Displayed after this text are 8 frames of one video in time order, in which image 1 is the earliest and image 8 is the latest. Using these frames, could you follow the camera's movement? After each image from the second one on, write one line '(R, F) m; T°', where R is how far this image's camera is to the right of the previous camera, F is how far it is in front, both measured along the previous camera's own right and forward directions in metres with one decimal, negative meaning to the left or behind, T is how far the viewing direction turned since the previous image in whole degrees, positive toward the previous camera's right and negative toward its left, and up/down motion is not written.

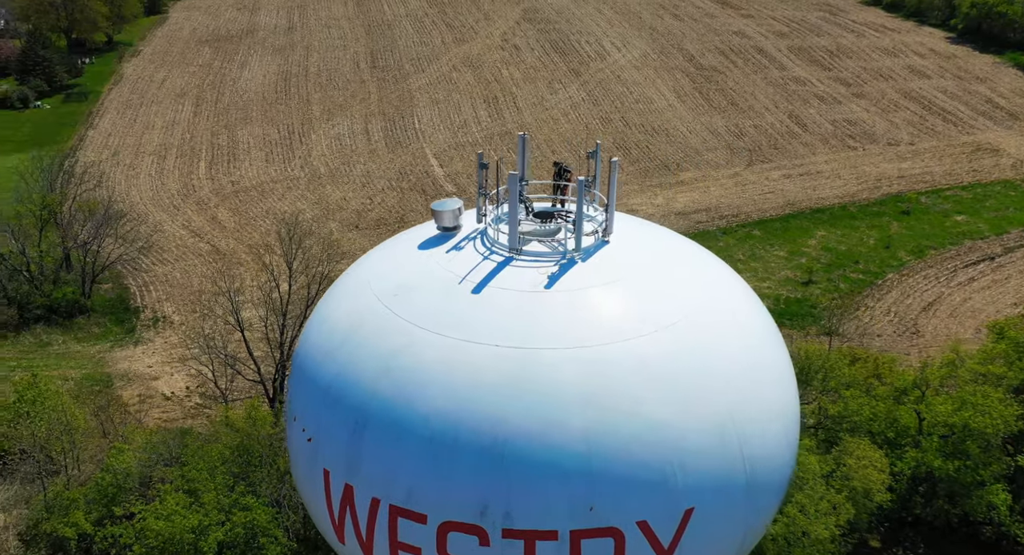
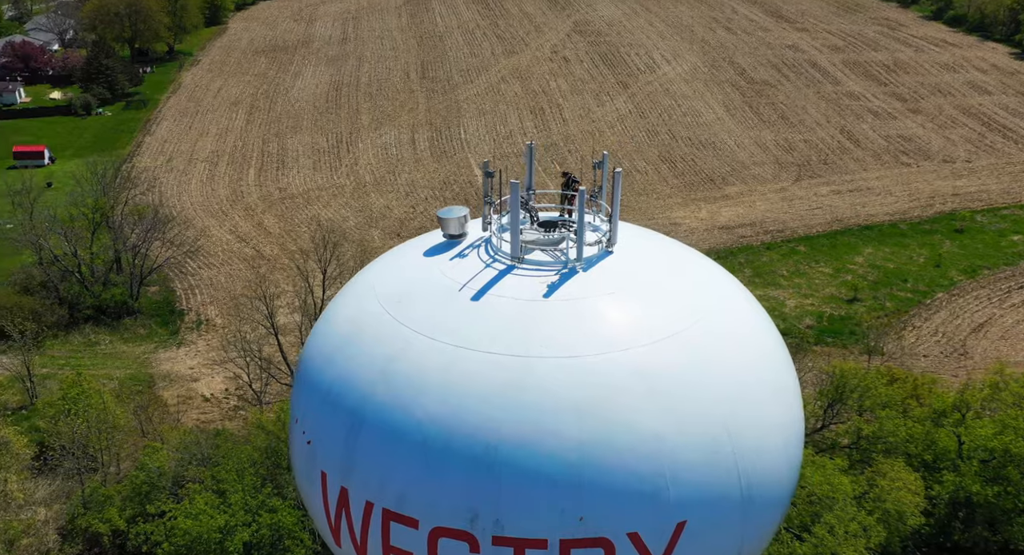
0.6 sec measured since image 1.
(+0.7, -0.1) m; -3°
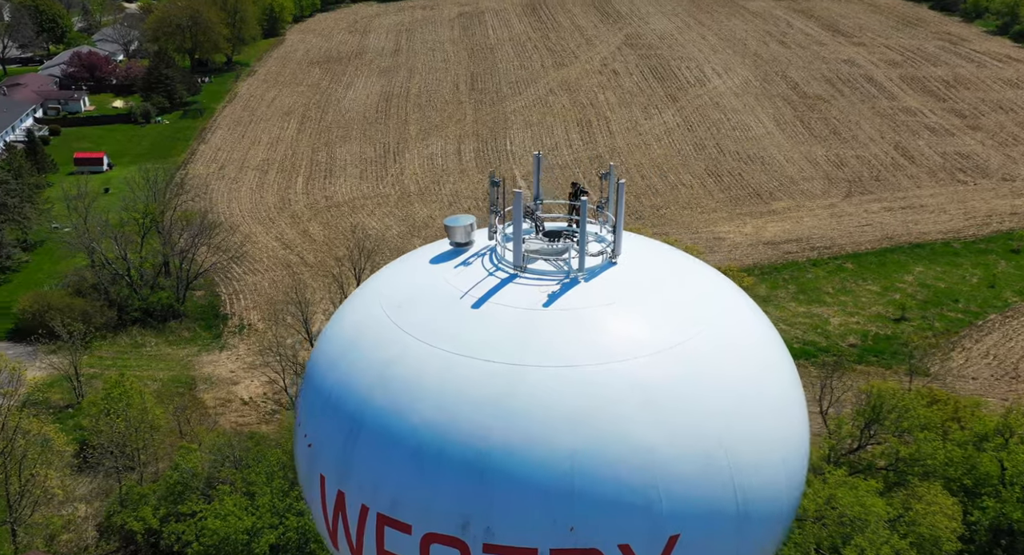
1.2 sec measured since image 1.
(+0.7, 0.0) m; -3°
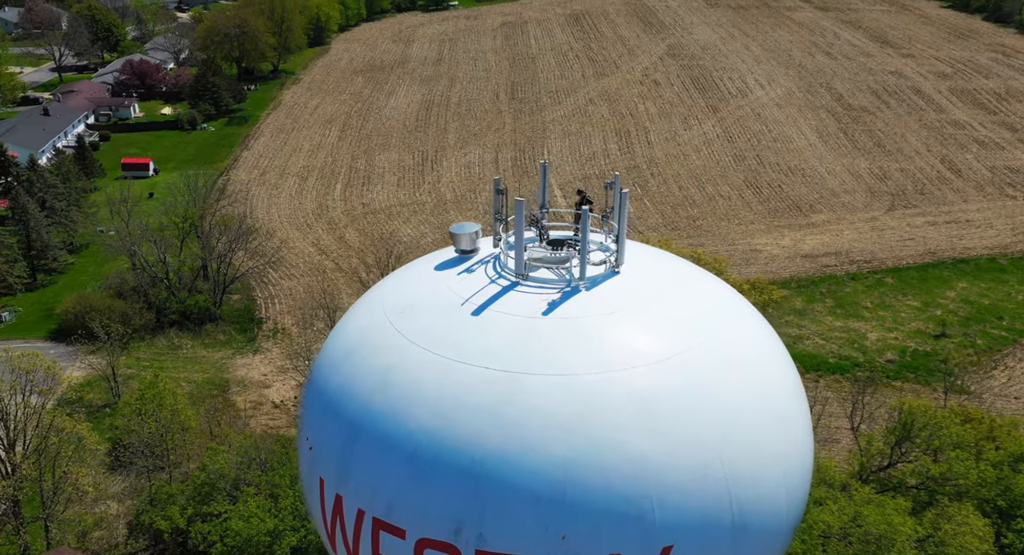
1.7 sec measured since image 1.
(+0.6, 0.0) m; -3°
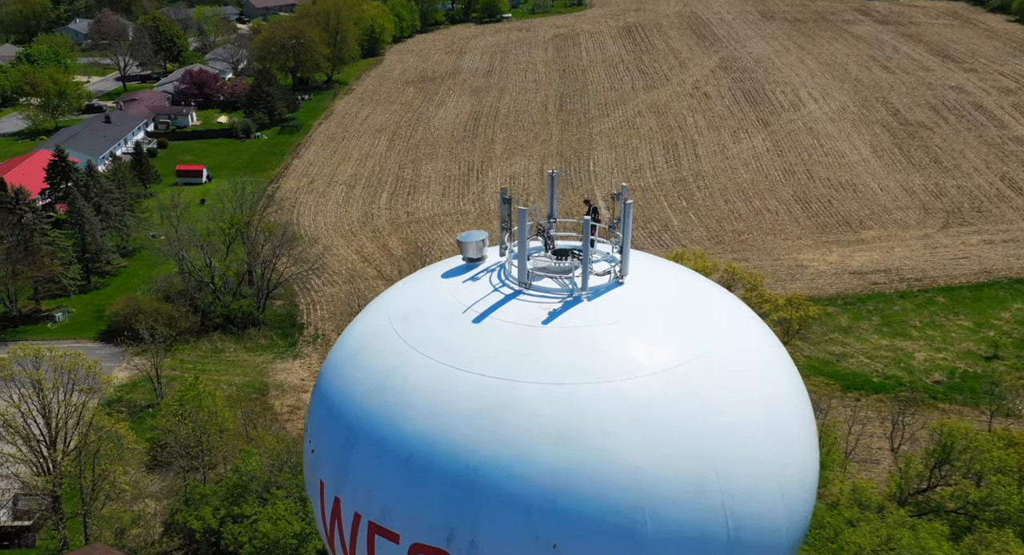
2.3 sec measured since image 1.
(+0.7, 0.0) m; -3°
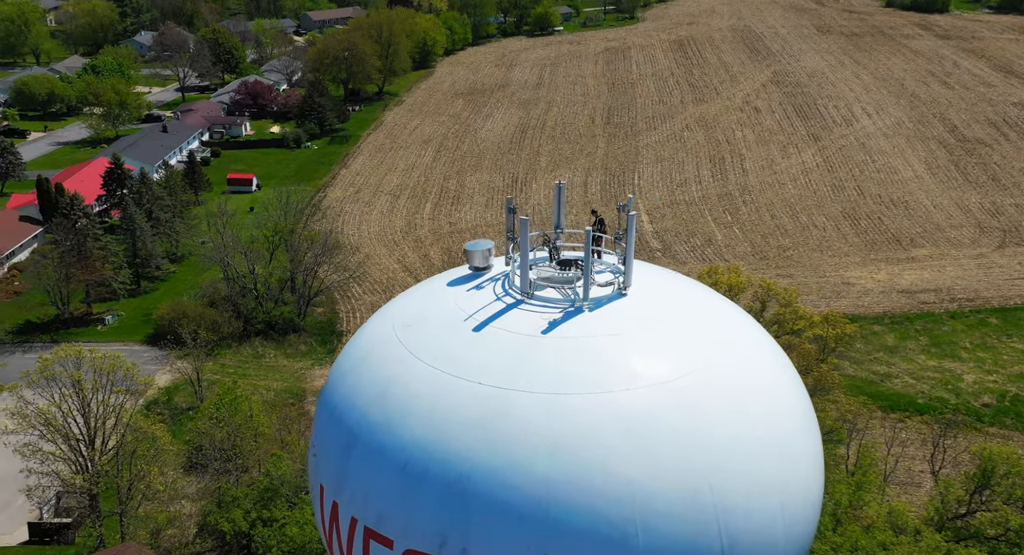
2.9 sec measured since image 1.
(+0.7, 0.0) m; -3°
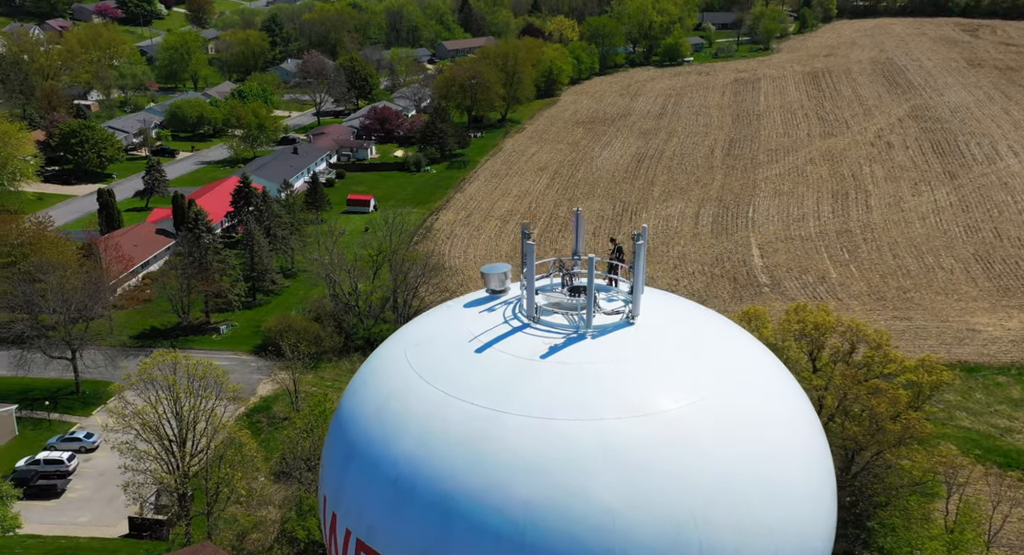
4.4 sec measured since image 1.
(+1.7, +0.3) m; -8°
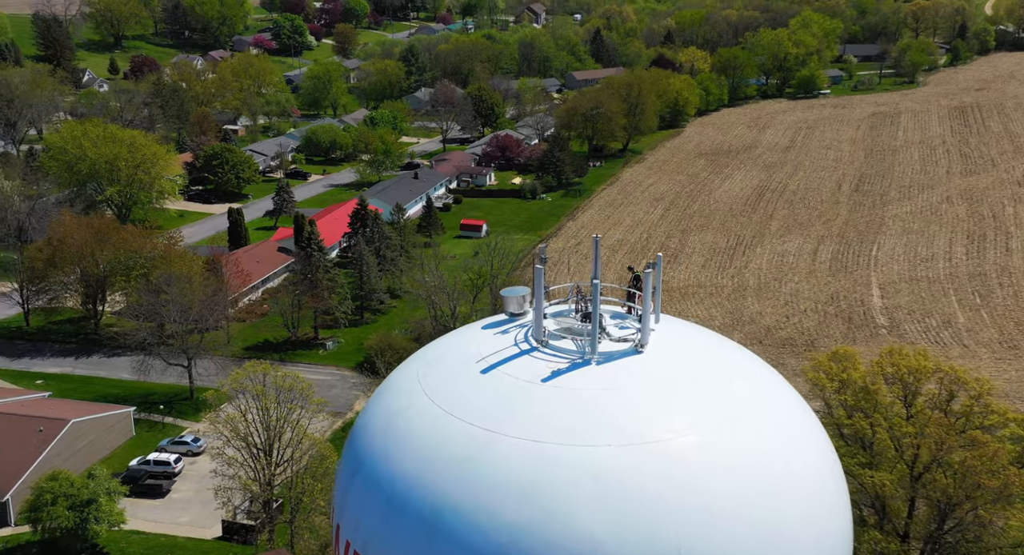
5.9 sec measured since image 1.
(+1.6, +0.4) m; -8°
